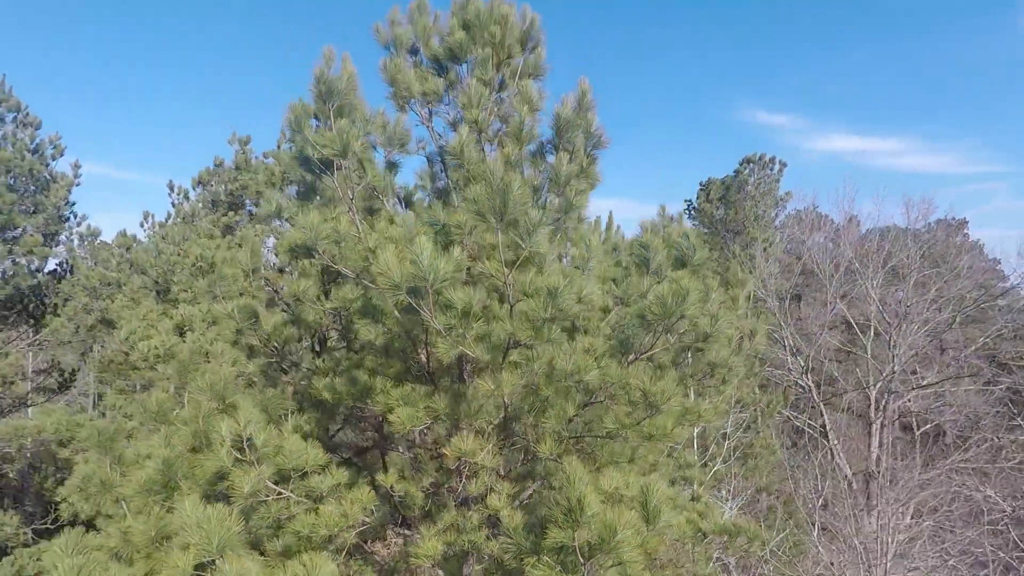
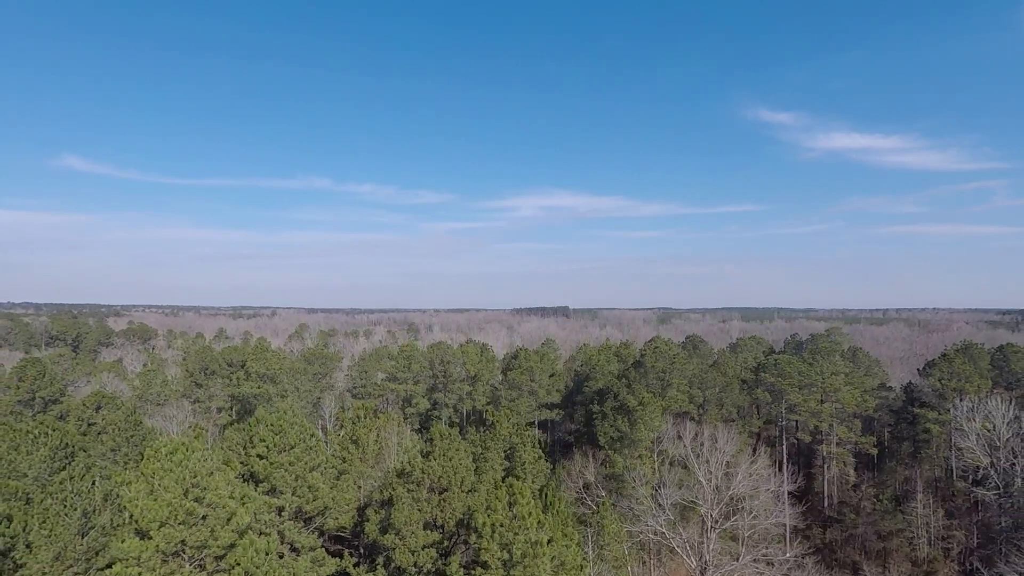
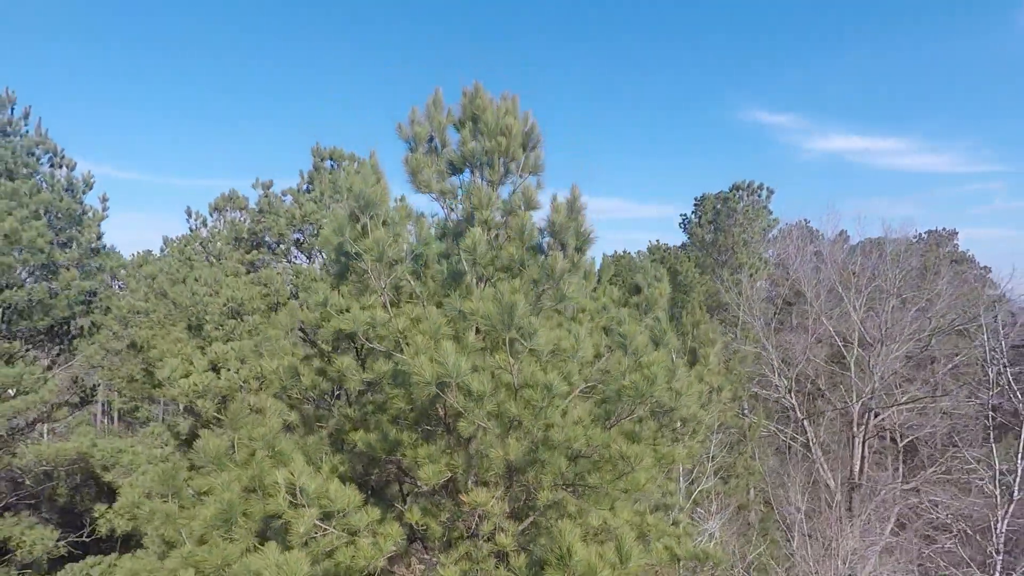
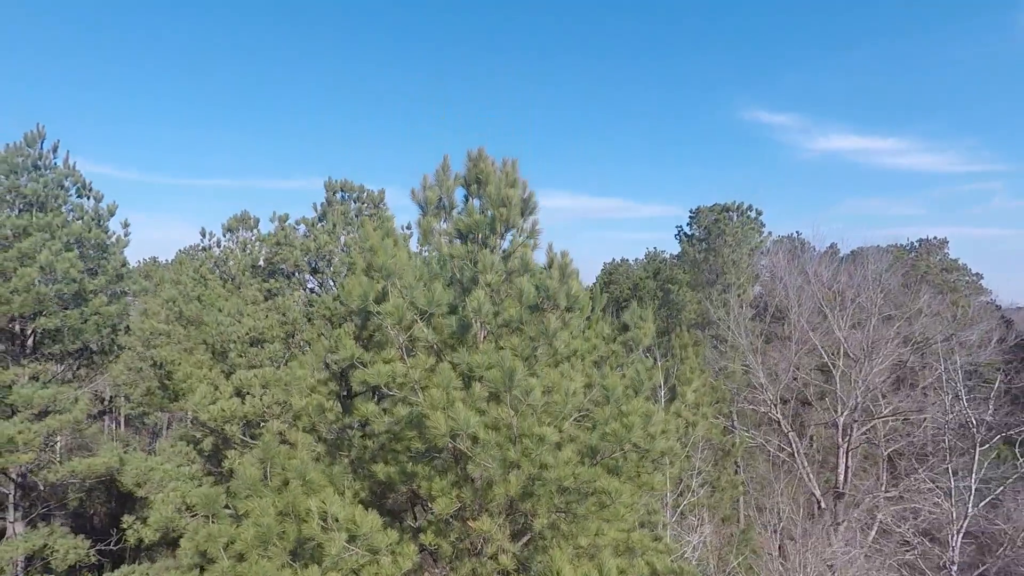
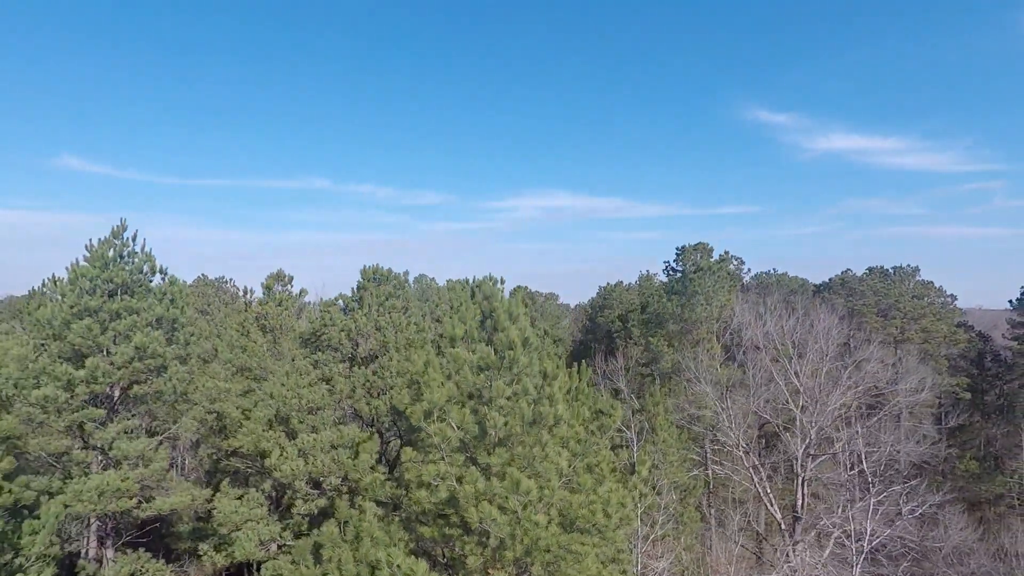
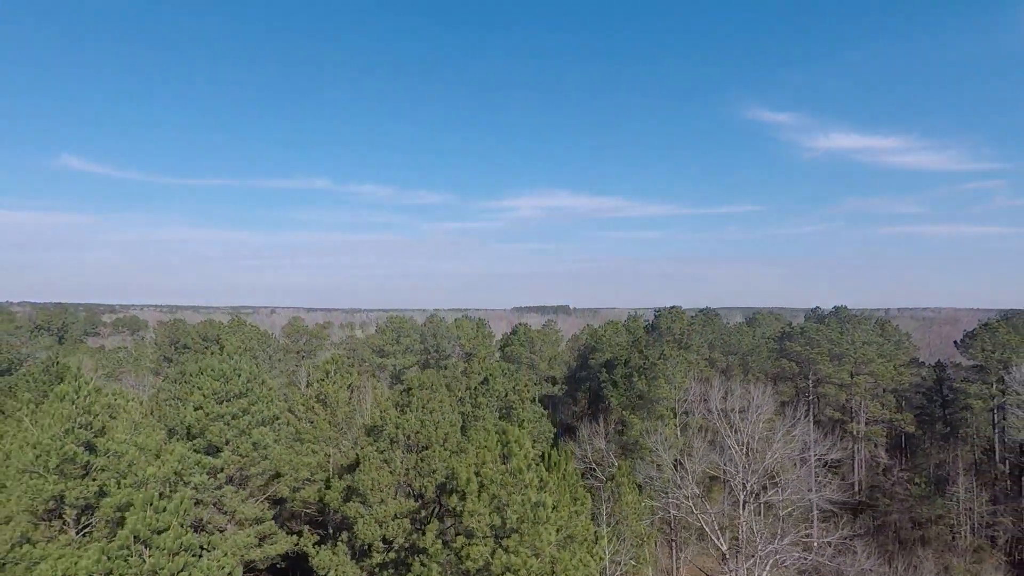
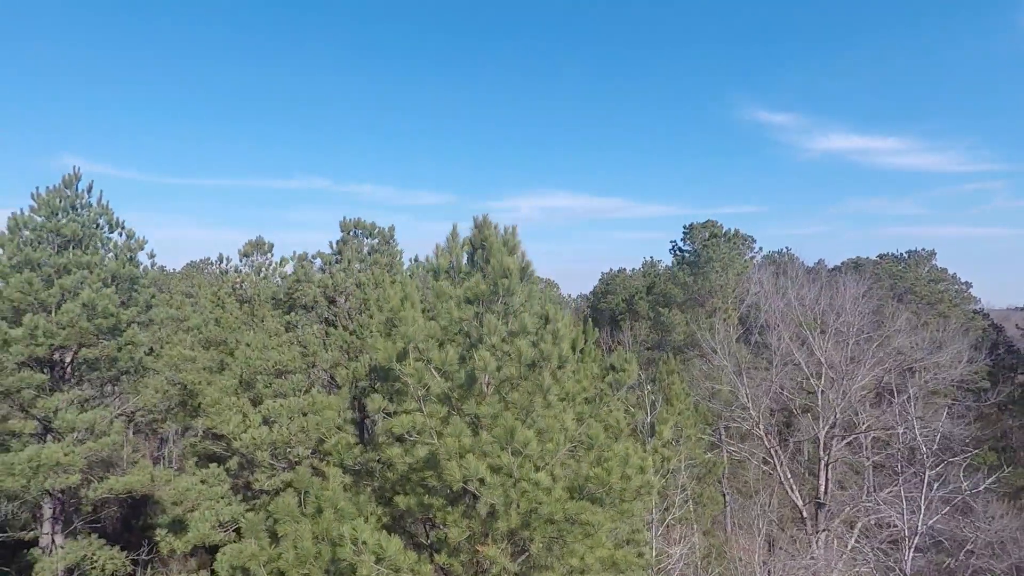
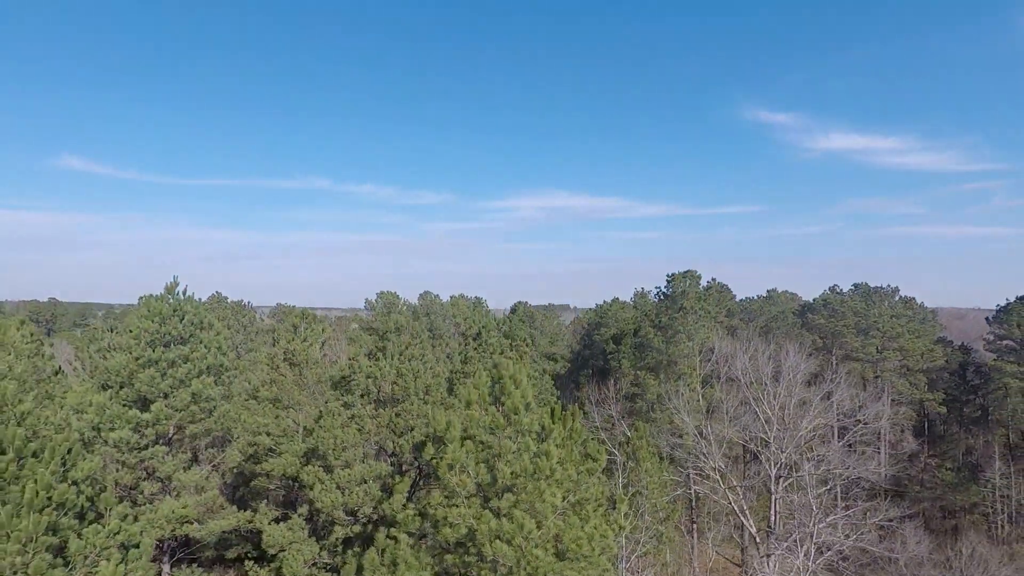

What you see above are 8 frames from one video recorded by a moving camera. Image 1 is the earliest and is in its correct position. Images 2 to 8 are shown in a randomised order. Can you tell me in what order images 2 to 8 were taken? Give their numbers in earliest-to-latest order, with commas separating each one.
3, 4, 7, 5, 8, 6, 2
